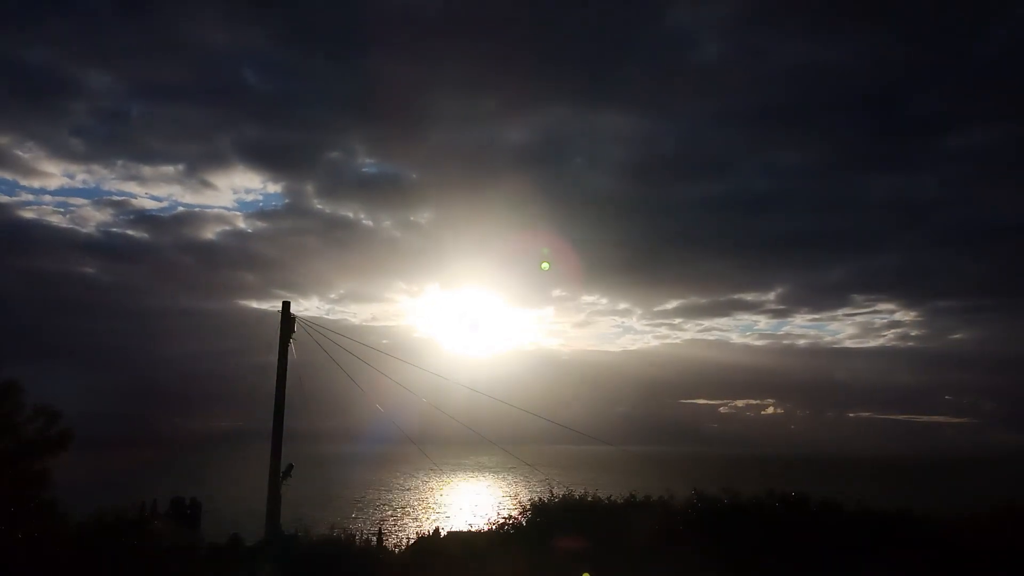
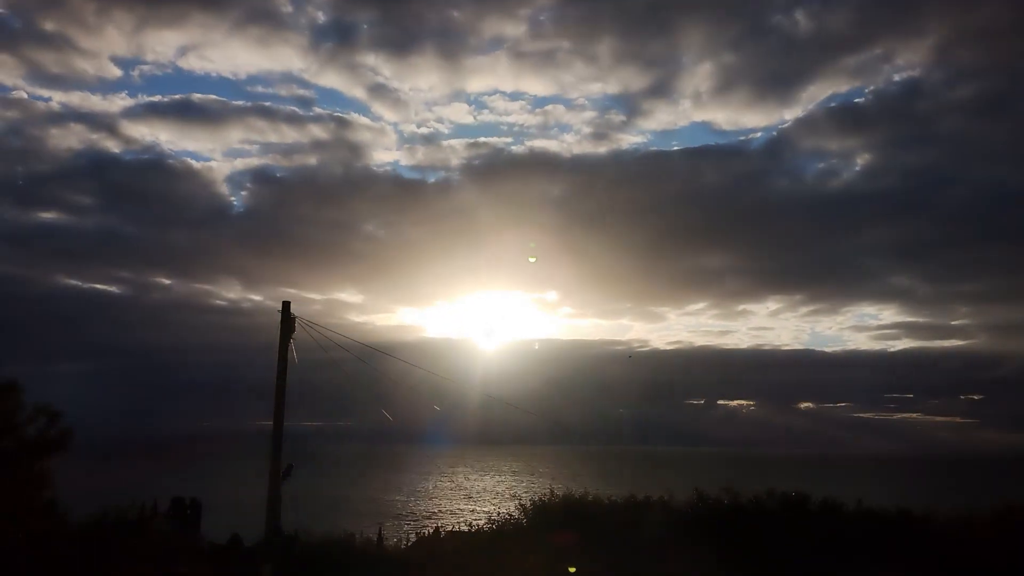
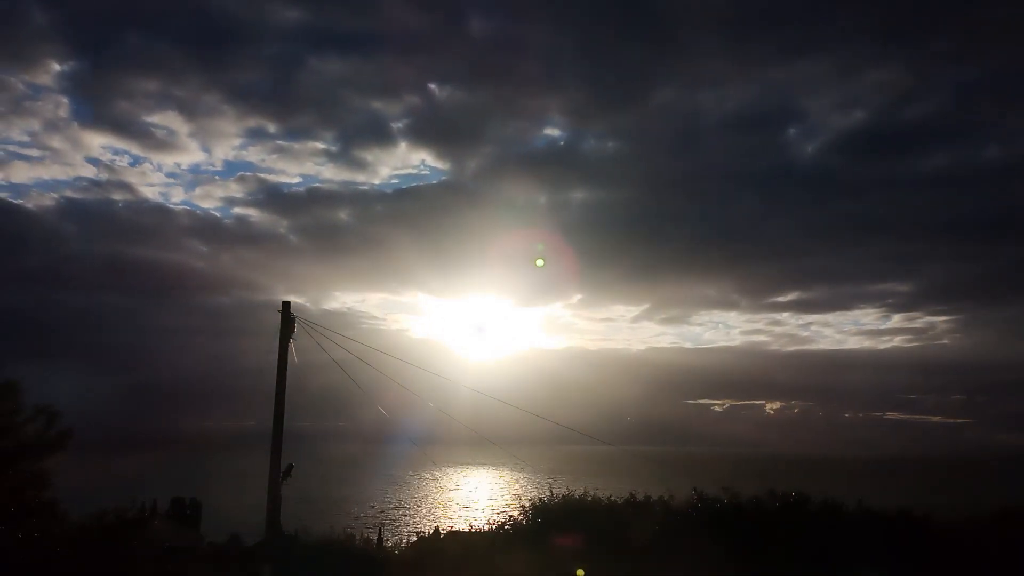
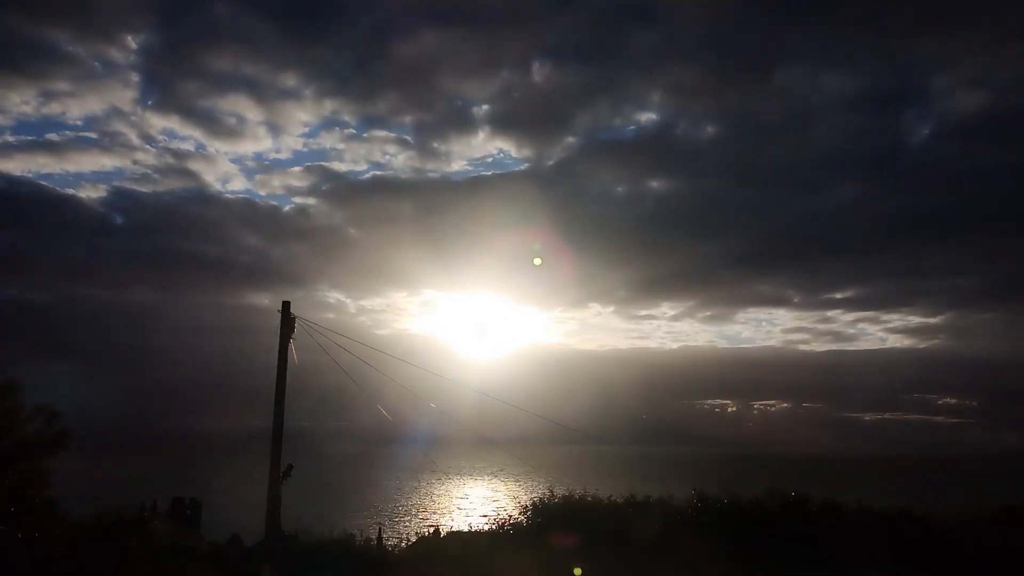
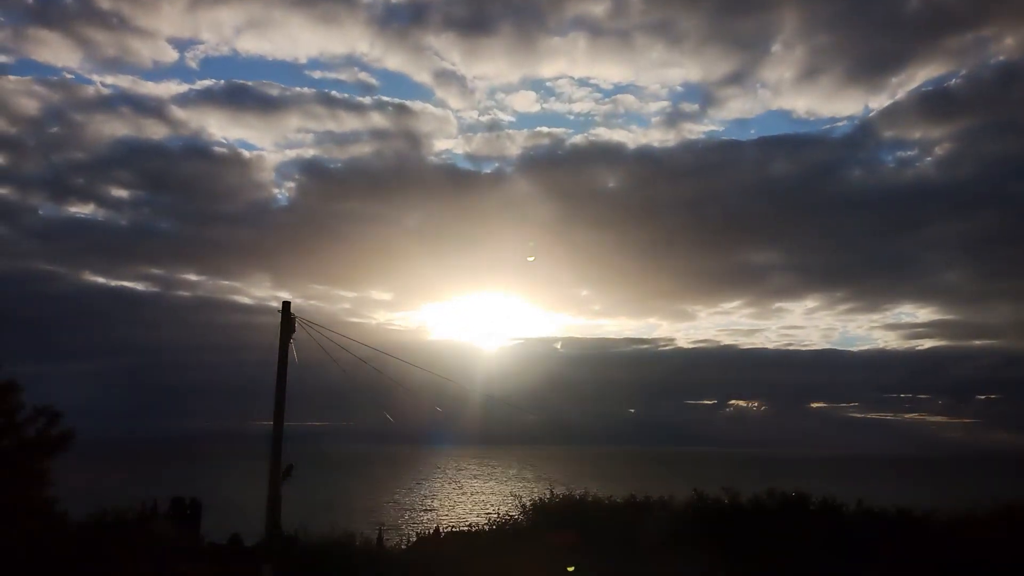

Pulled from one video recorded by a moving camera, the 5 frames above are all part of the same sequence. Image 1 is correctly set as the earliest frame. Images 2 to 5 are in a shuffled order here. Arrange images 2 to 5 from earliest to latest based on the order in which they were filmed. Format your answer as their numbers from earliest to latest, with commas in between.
3, 4, 2, 5
